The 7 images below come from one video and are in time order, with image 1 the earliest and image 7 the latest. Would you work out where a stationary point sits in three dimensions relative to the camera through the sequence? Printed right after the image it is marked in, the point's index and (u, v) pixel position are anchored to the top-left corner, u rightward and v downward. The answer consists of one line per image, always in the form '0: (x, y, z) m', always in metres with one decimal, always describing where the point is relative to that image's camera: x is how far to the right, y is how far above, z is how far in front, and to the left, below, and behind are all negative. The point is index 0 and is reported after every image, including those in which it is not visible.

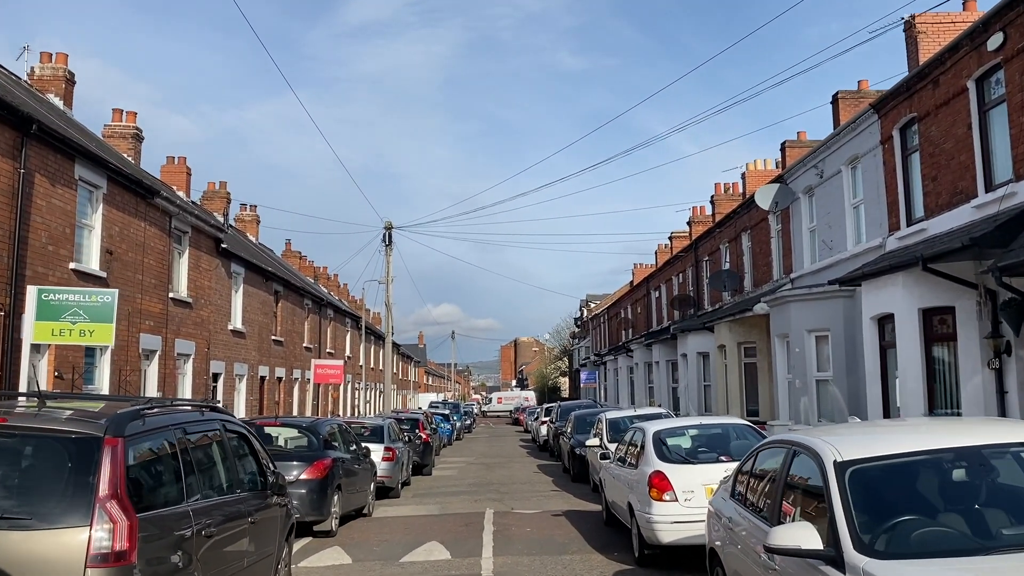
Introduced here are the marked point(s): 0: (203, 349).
0: (-6.9, -1.4, +18.0) m
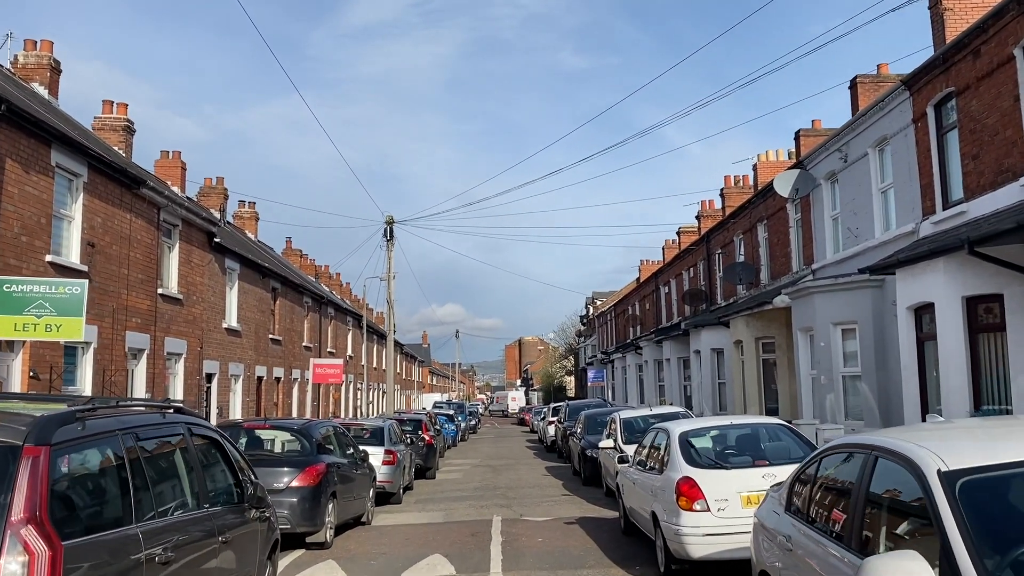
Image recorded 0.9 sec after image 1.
0: (-6.8, -1.3, +17.2) m
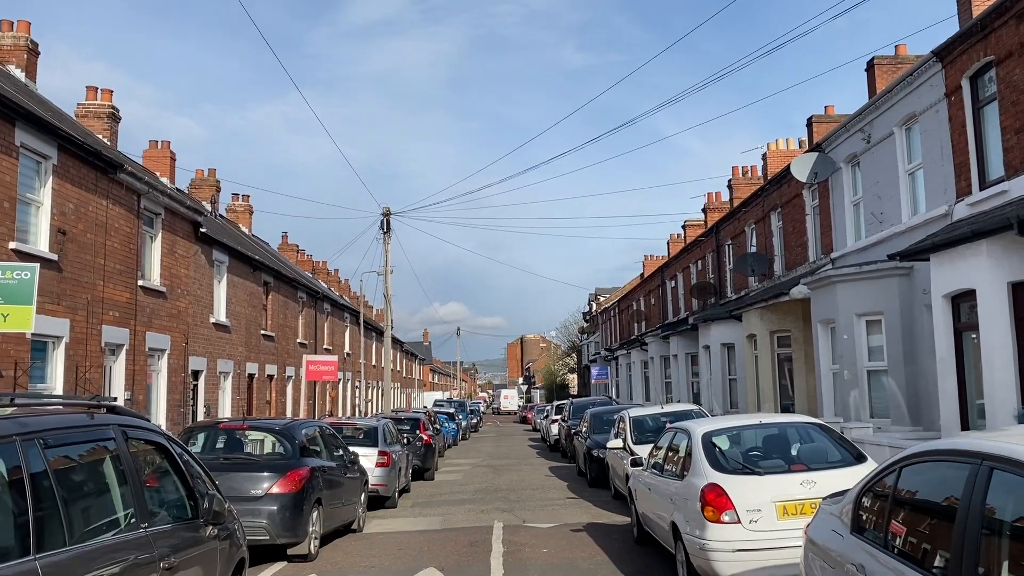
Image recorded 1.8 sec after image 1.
0: (-6.7, -1.1, +16.3) m
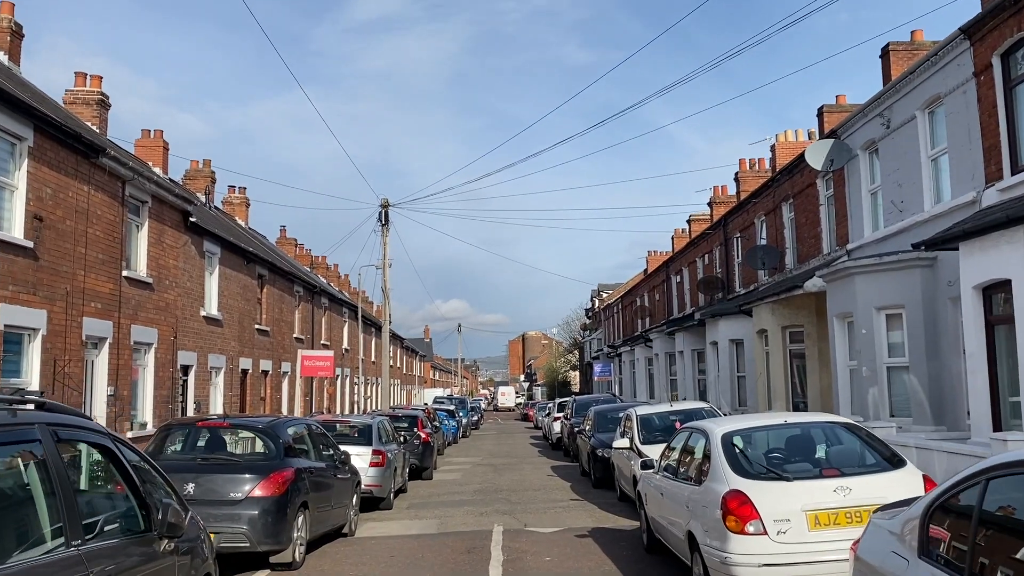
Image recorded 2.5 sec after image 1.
0: (-6.7, -1.0, +15.7) m
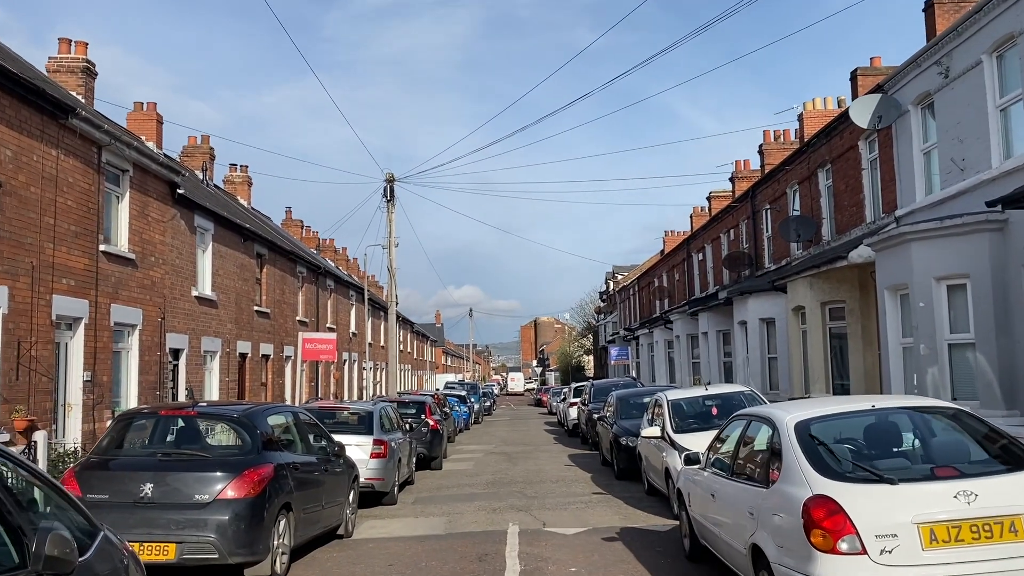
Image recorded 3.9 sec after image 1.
0: (-6.4, -0.6, +14.6) m
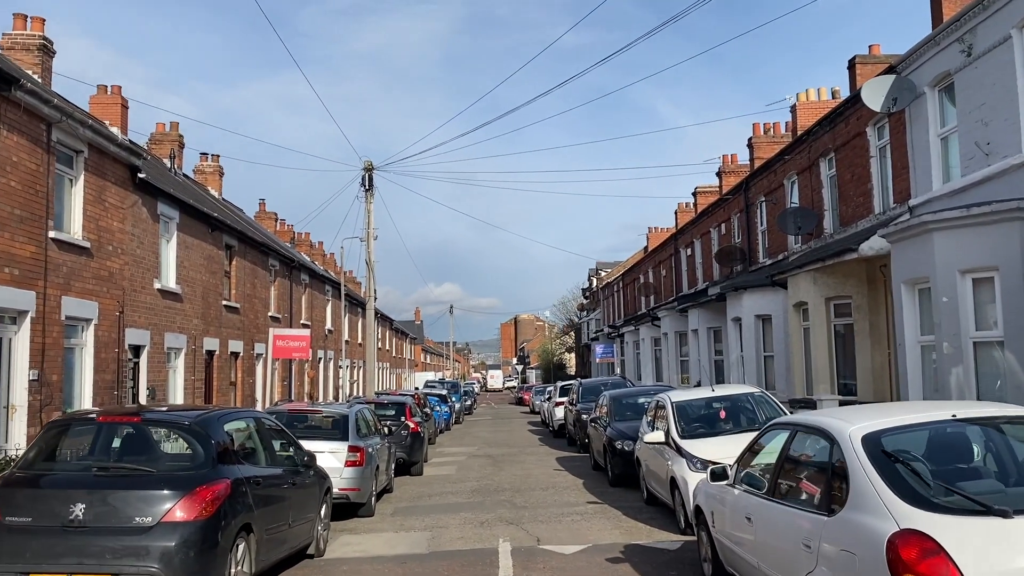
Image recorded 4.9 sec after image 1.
0: (-6.7, -0.4, +13.4) m
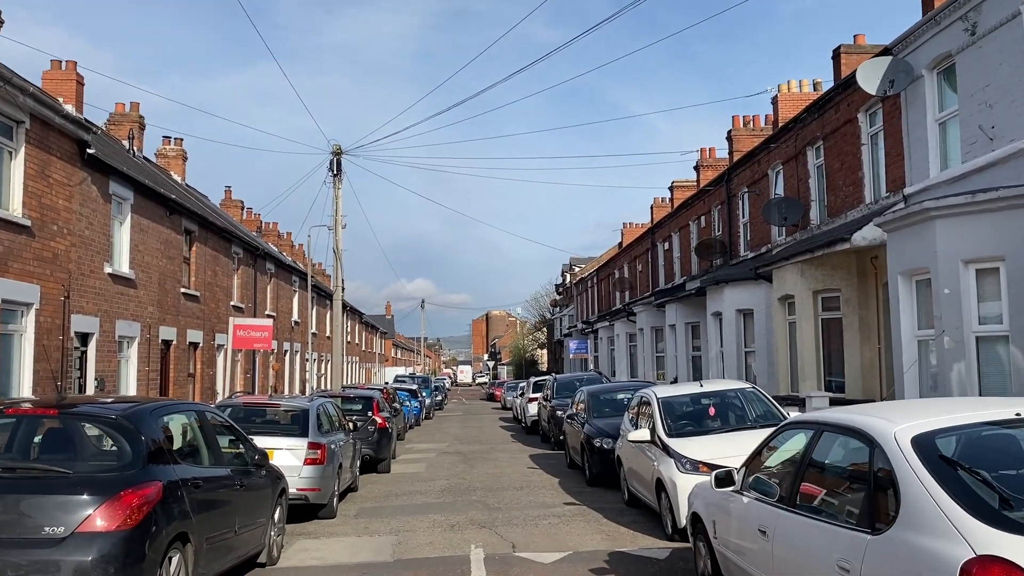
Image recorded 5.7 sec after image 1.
0: (-7.0, -0.1, +12.5) m
